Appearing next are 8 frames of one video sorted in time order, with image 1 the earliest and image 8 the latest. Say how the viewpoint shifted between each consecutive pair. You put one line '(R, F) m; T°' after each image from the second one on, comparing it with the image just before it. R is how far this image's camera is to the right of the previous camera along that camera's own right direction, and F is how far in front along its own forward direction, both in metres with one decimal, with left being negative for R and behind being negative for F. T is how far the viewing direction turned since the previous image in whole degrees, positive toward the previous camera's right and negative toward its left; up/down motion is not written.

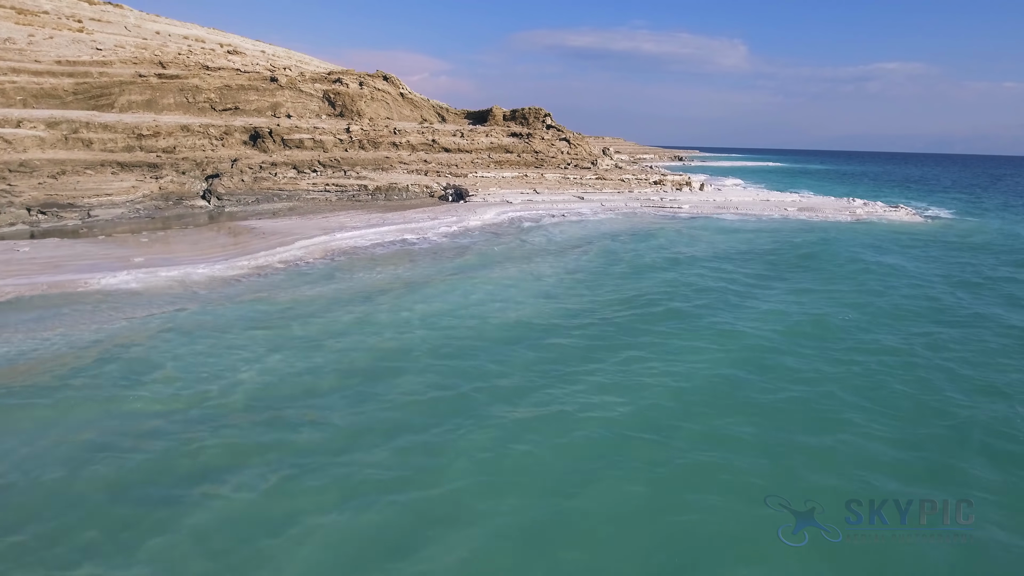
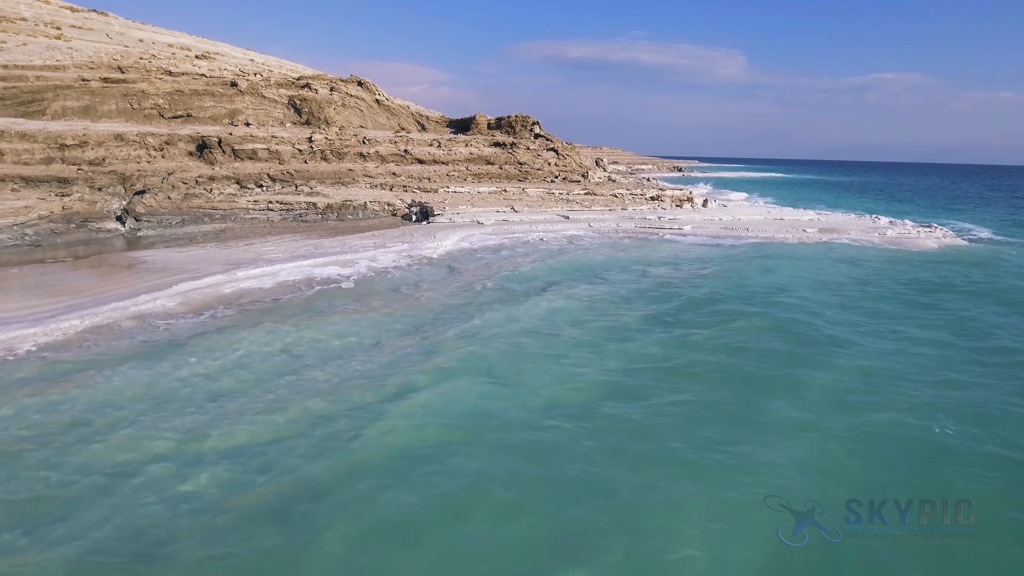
(+0.8, +2.9) m; 0°
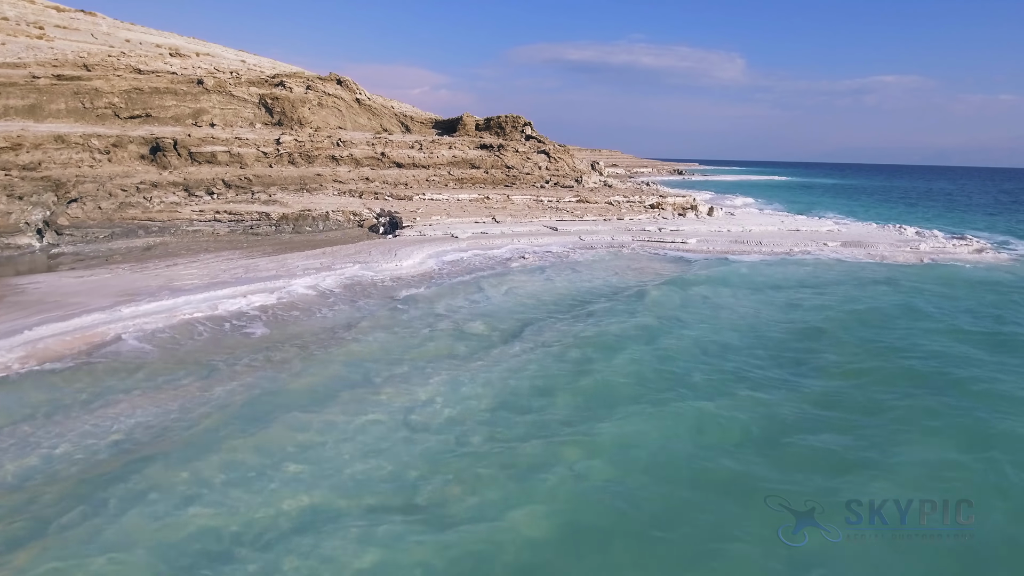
(+0.5, +2.1) m; 0°
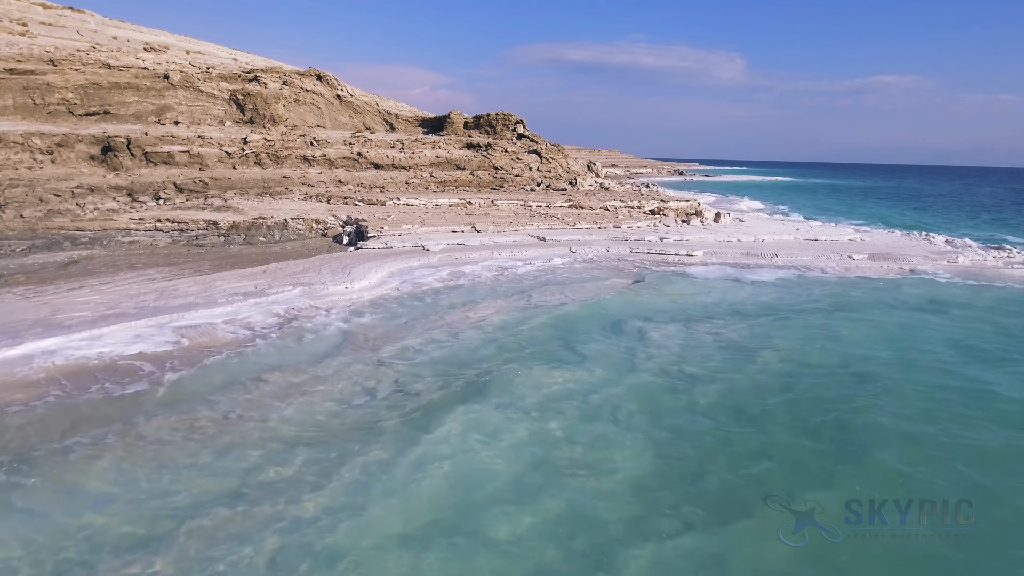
(+0.4, +1.9) m; 0°
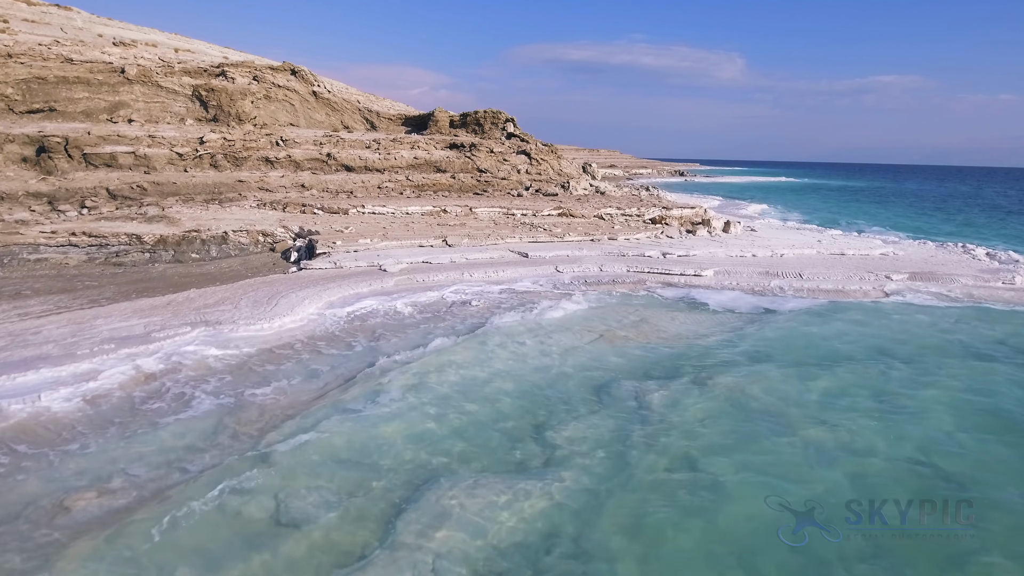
(+0.5, +2.0) m; 0°
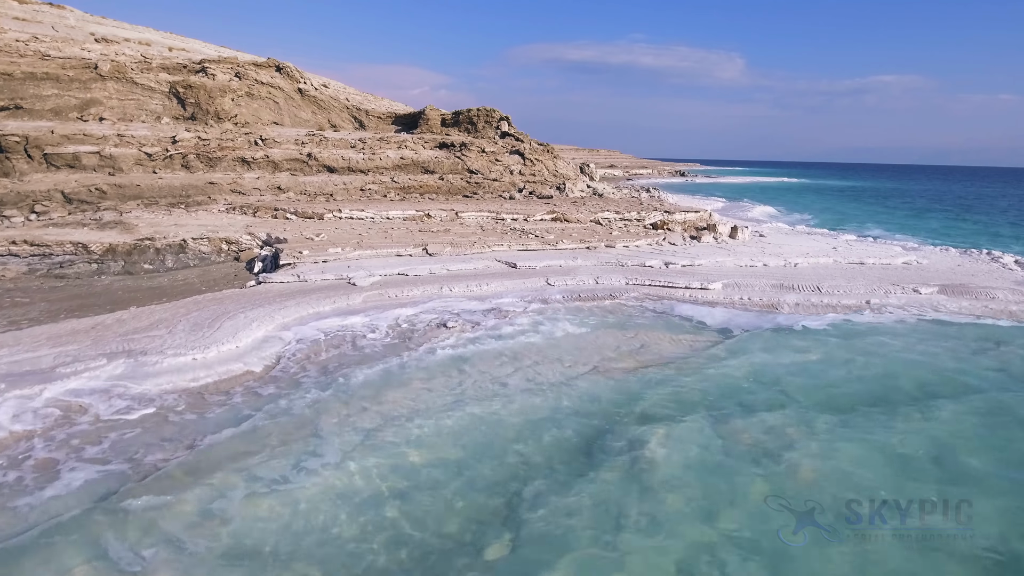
(+0.2, +1.1) m; 0°
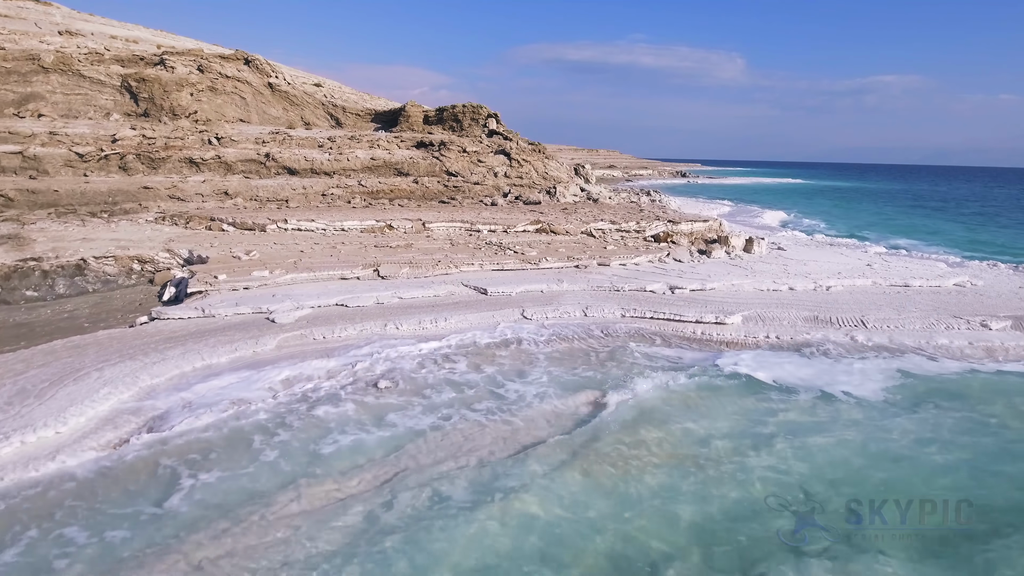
(+0.5, +2.0) m; 0°
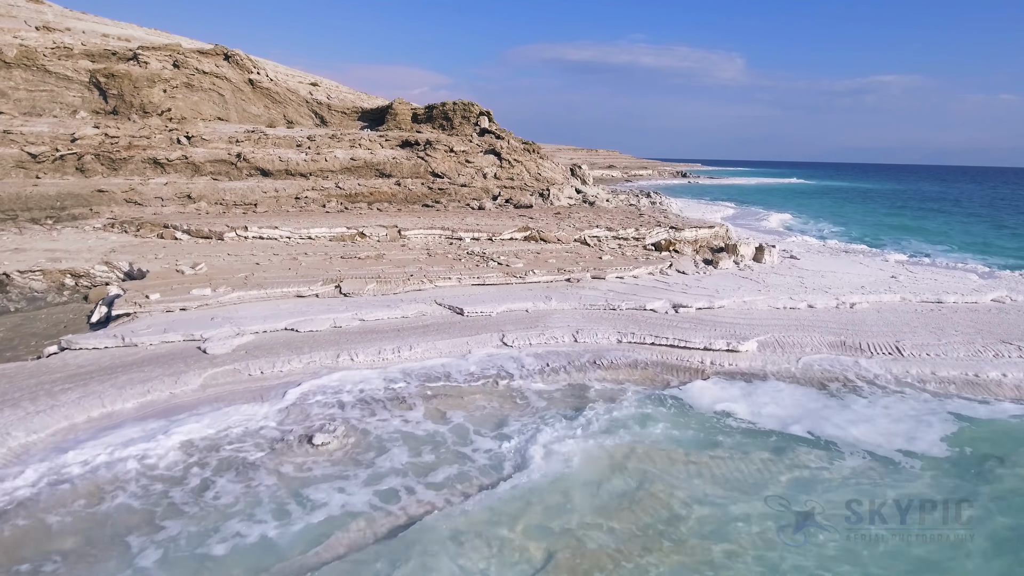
(+0.3, +1.1) m; 0°
